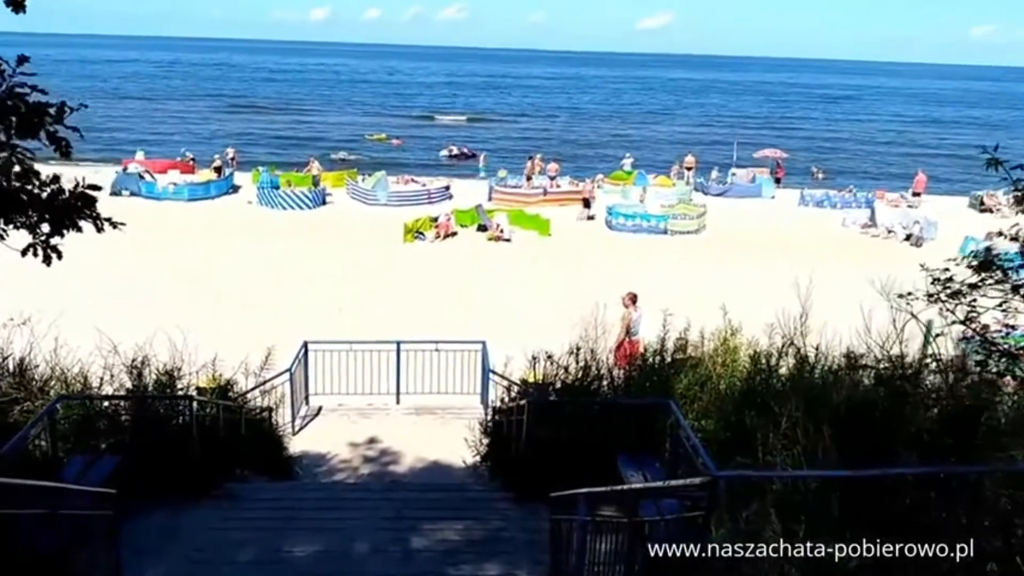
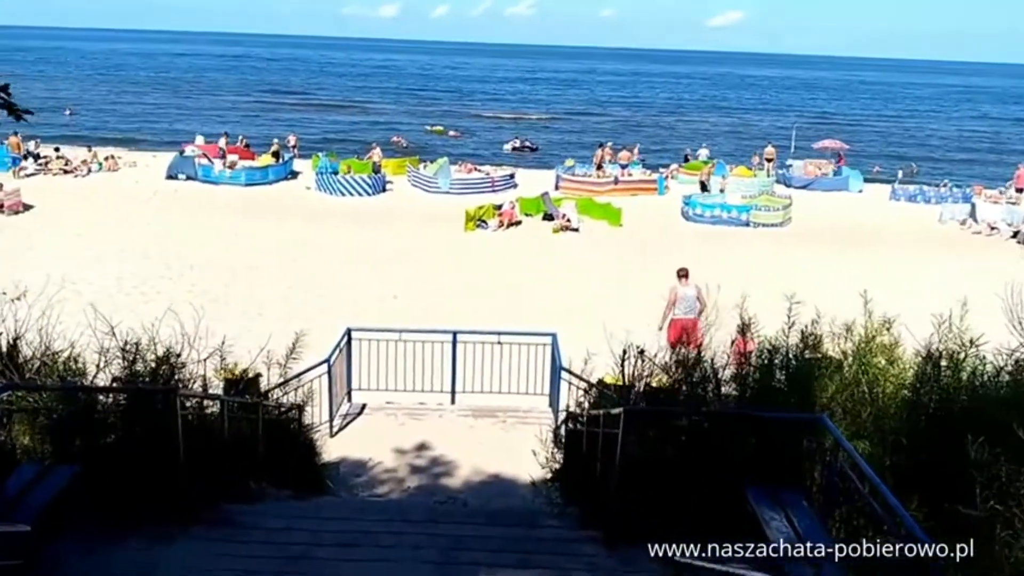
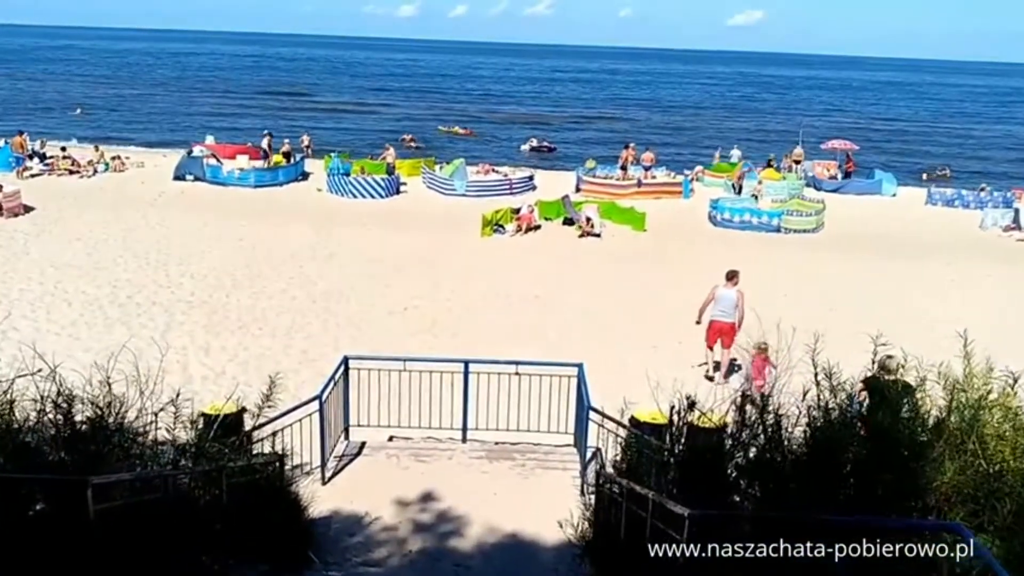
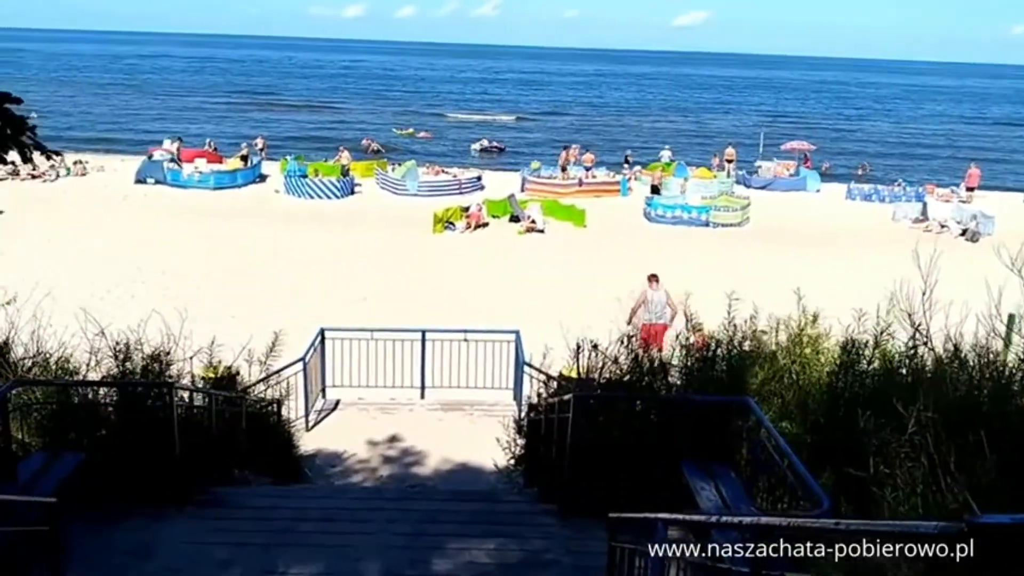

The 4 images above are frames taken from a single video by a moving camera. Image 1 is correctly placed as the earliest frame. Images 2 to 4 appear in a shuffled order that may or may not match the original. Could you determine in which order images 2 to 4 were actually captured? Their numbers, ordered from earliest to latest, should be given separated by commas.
4, 2, 3
